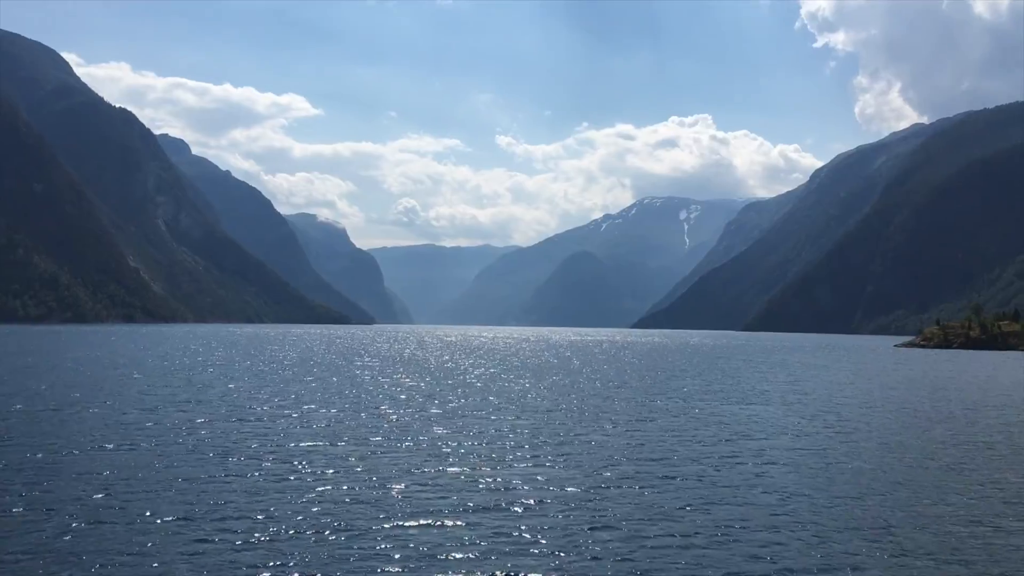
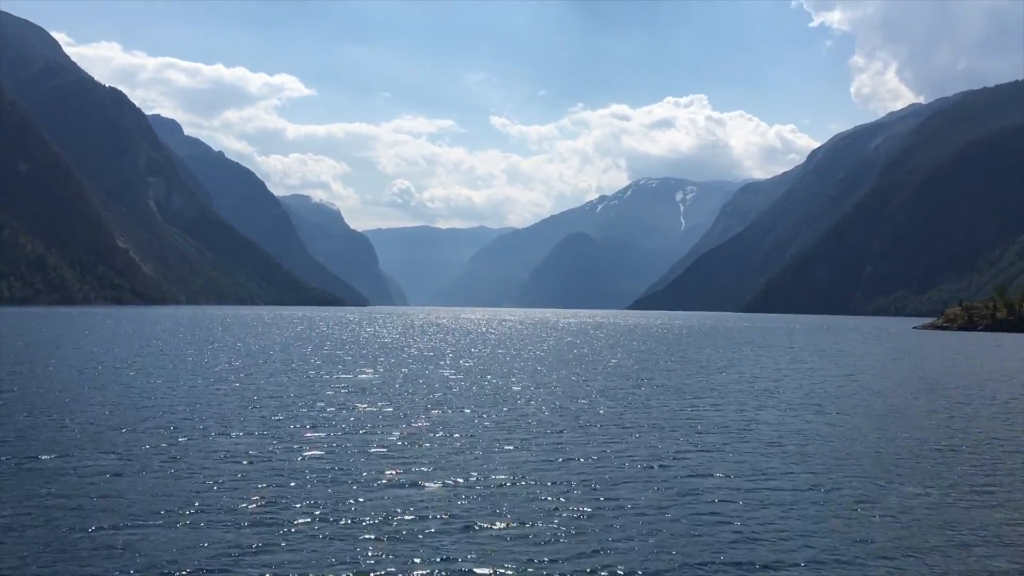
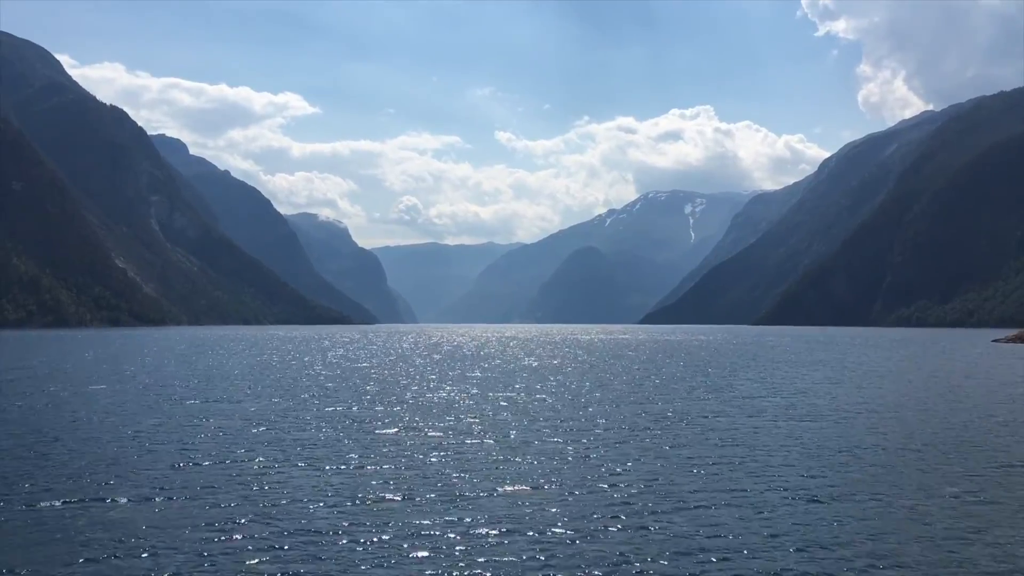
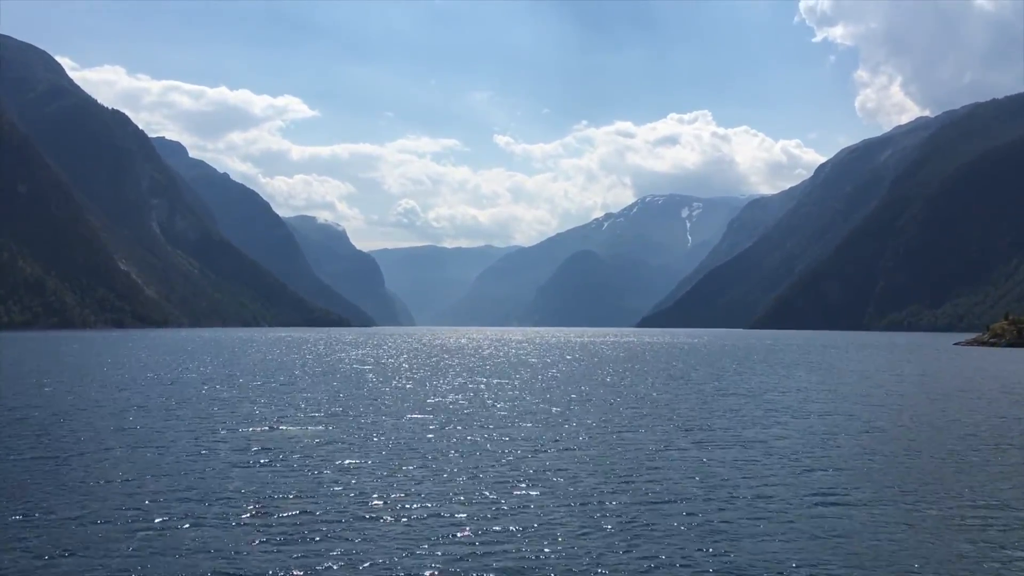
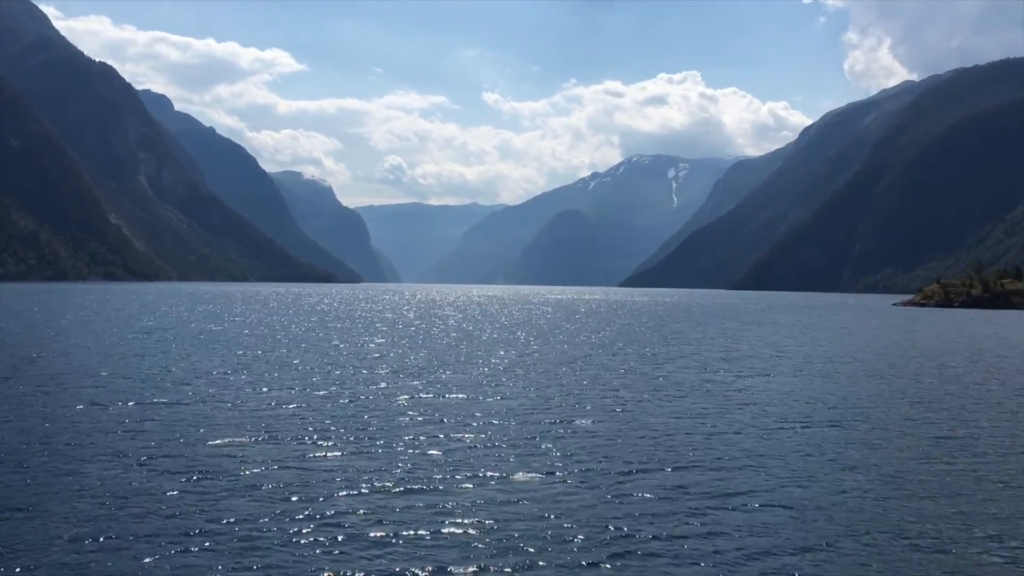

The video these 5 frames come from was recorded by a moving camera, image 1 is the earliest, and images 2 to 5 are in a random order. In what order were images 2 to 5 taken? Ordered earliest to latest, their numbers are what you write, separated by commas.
5, 2, 4, 3
